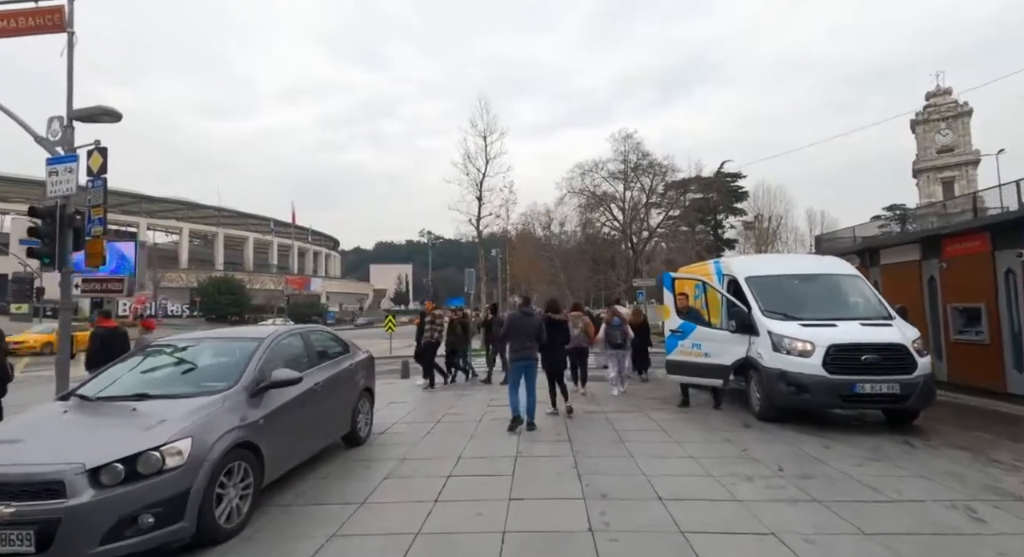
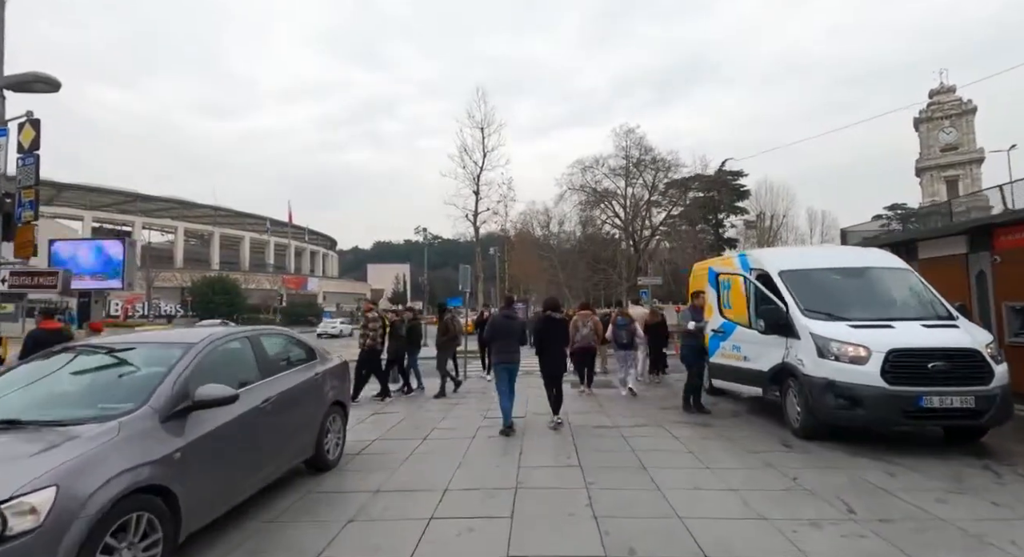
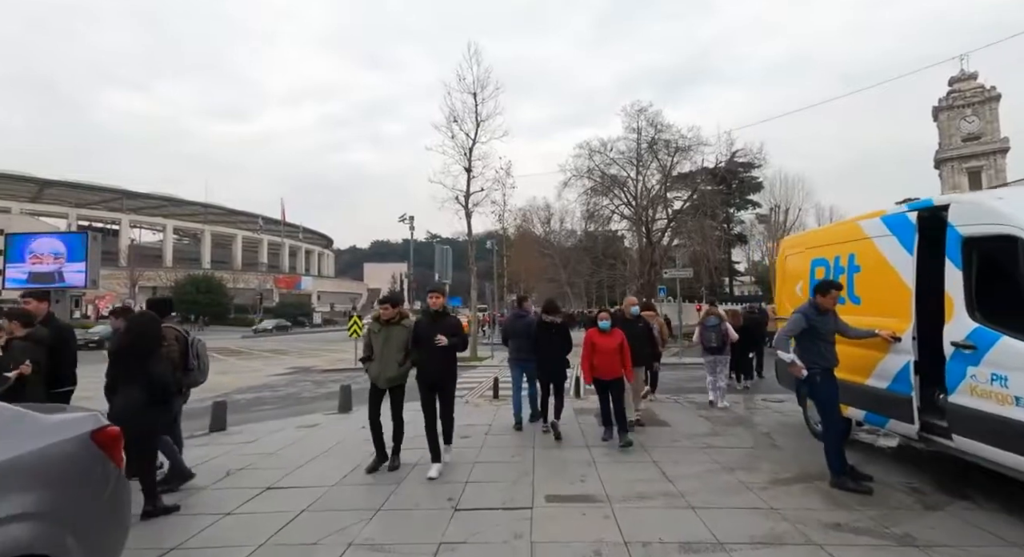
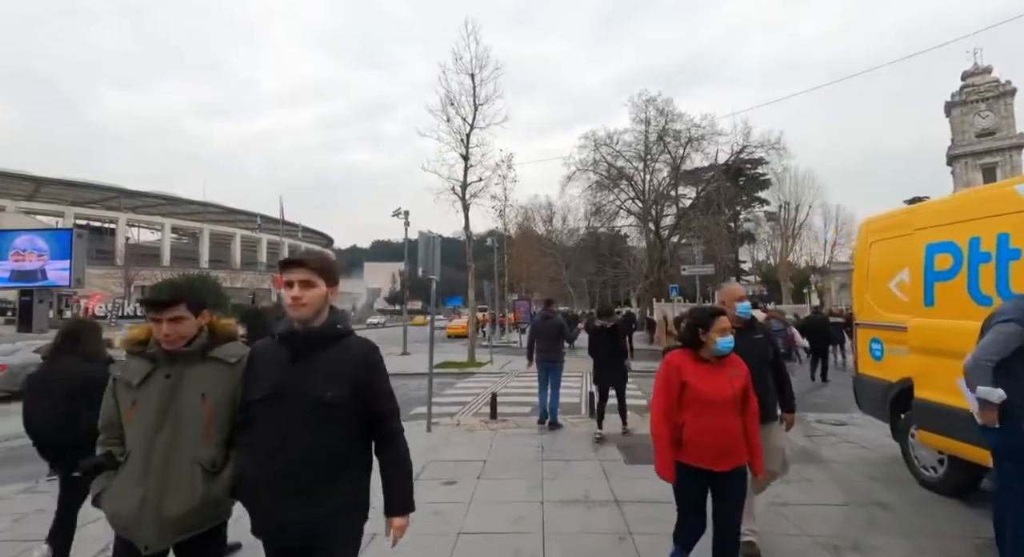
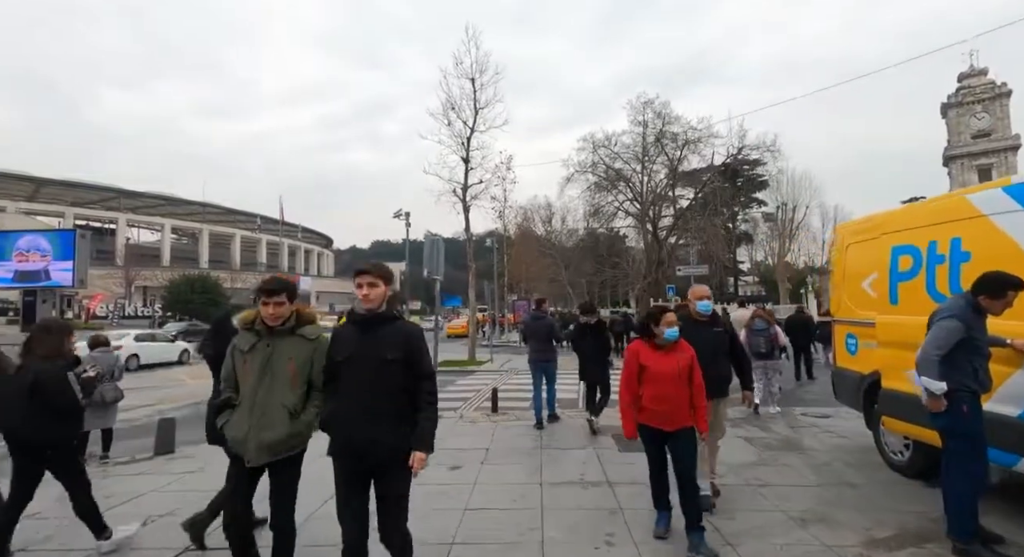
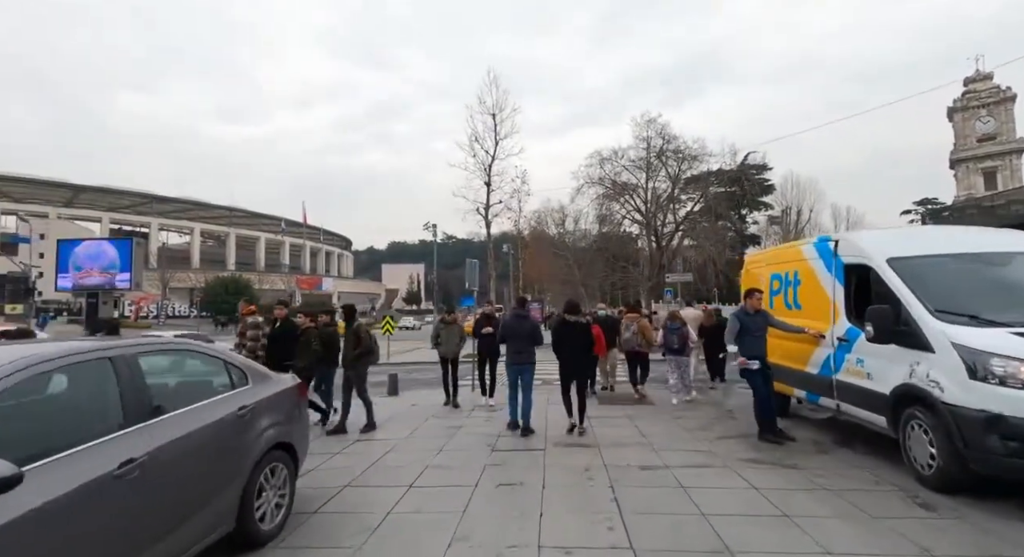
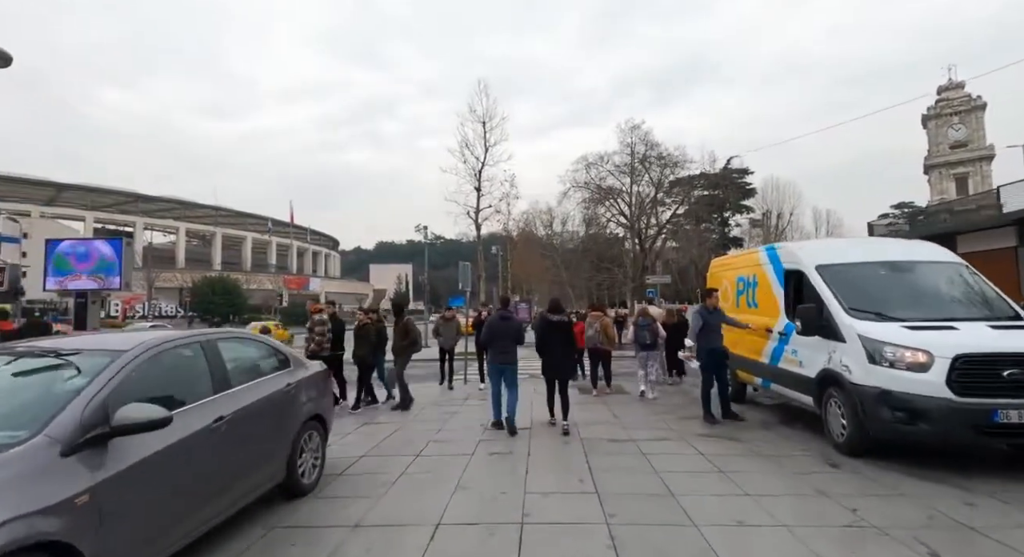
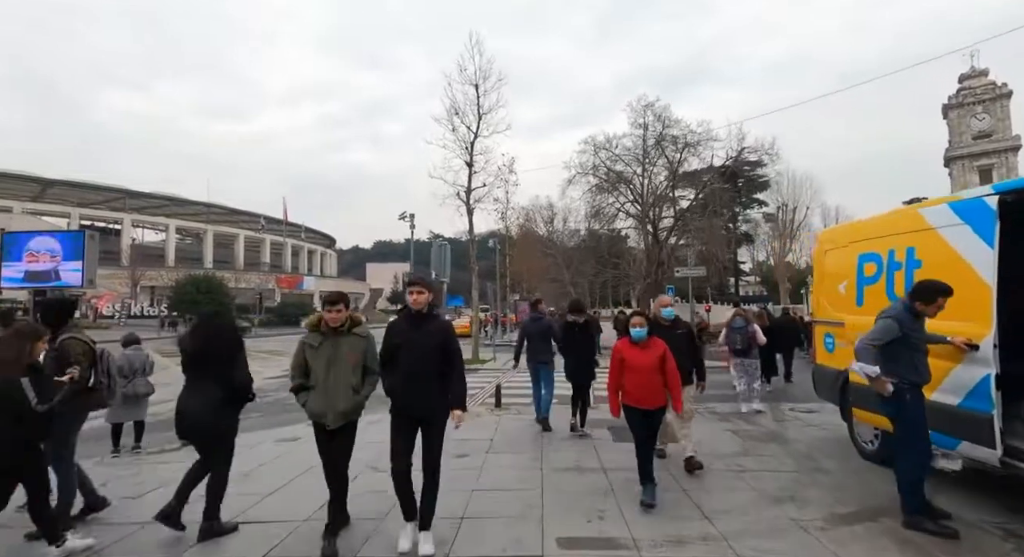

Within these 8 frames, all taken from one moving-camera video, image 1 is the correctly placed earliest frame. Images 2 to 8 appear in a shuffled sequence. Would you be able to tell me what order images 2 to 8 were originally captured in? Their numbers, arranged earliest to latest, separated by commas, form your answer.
2, 7, 6, 3, 8, 5, 4
